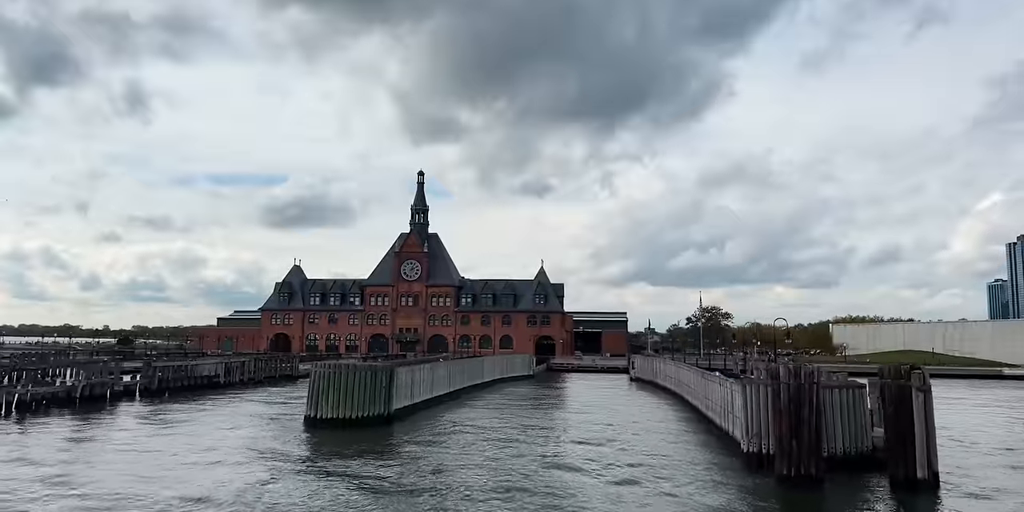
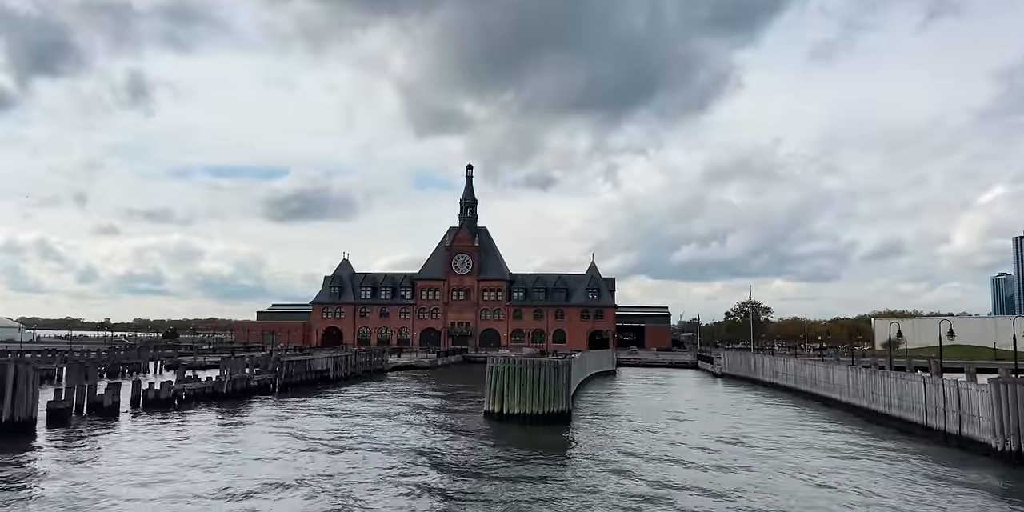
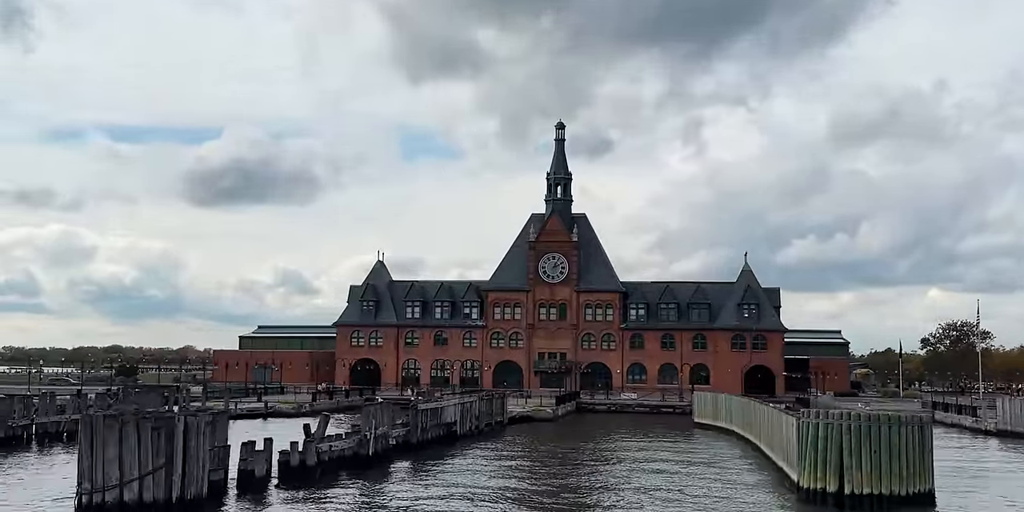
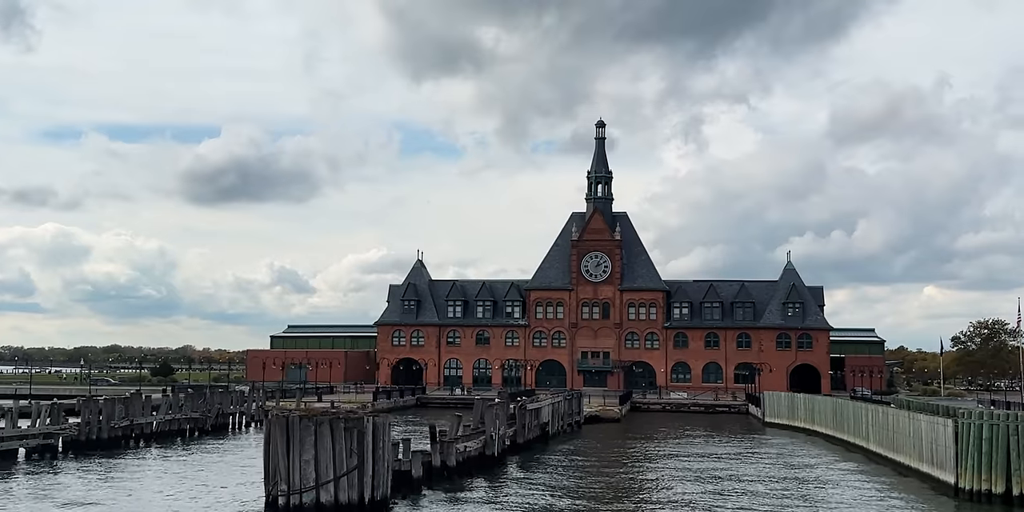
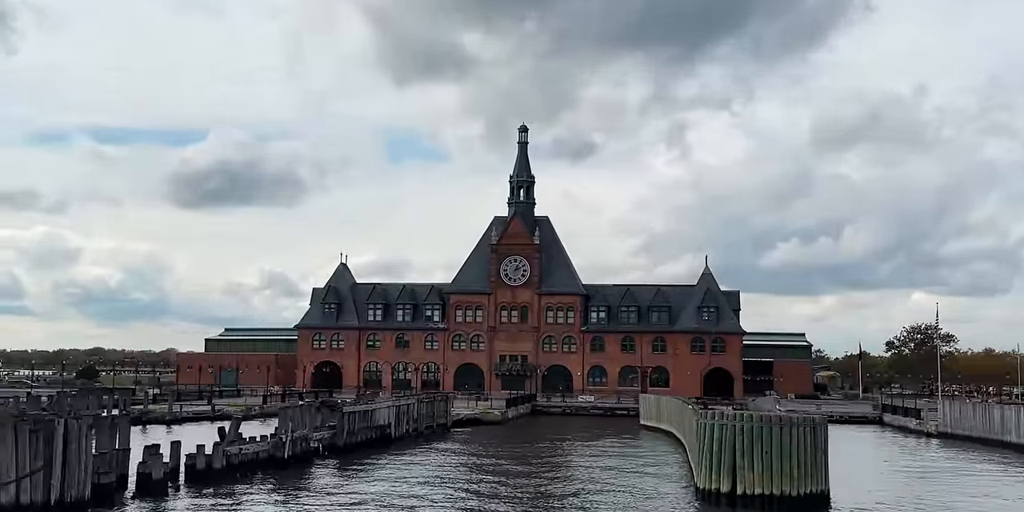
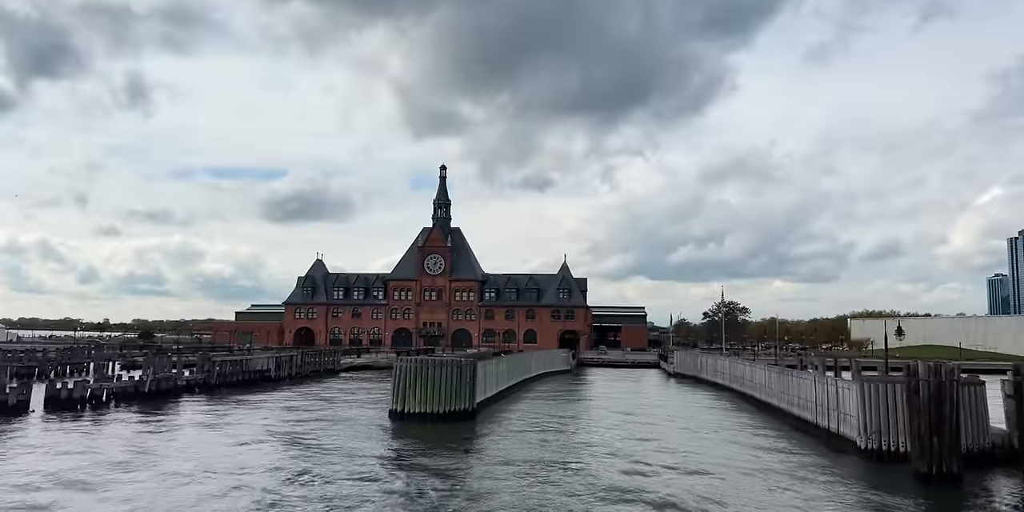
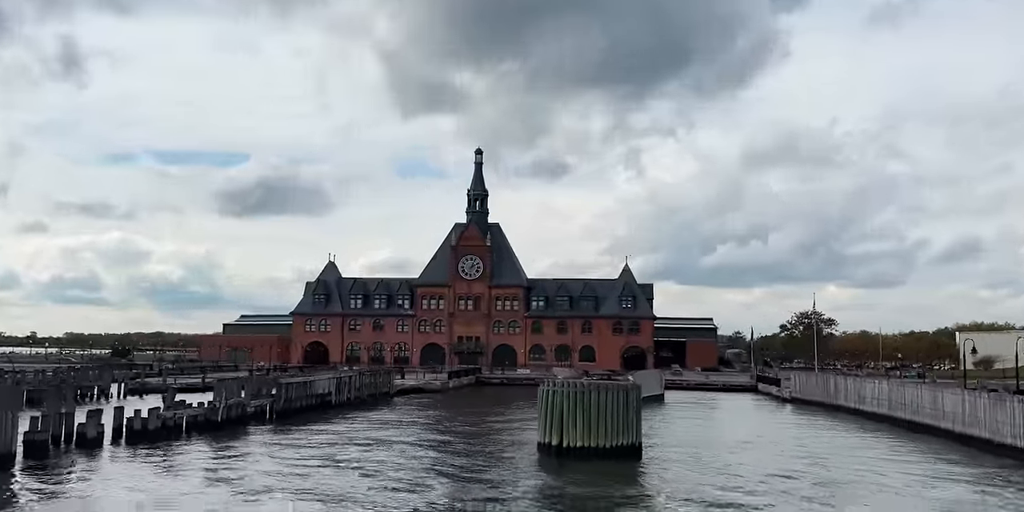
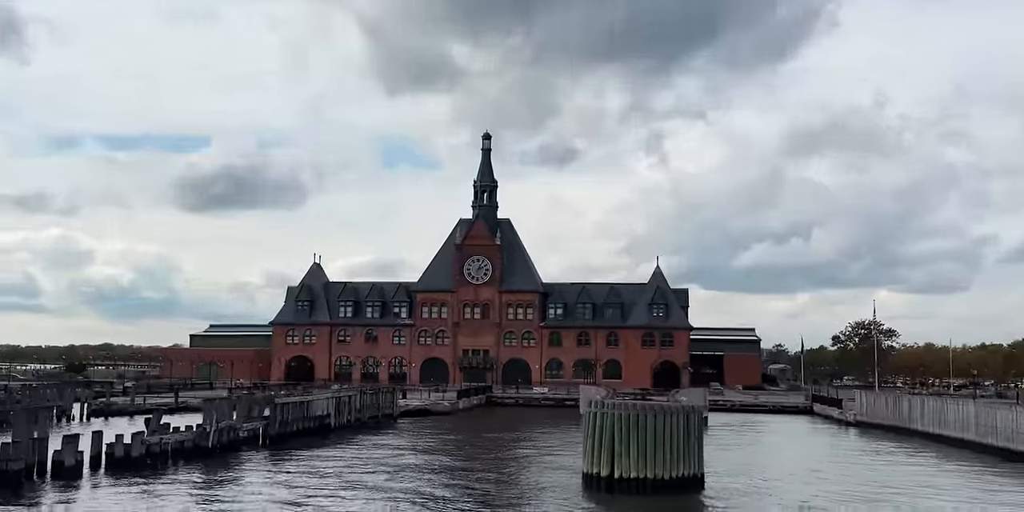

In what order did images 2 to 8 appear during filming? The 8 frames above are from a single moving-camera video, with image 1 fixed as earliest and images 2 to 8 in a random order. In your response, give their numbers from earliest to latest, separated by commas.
6, 2, 7, 8, 5, 3, 4
